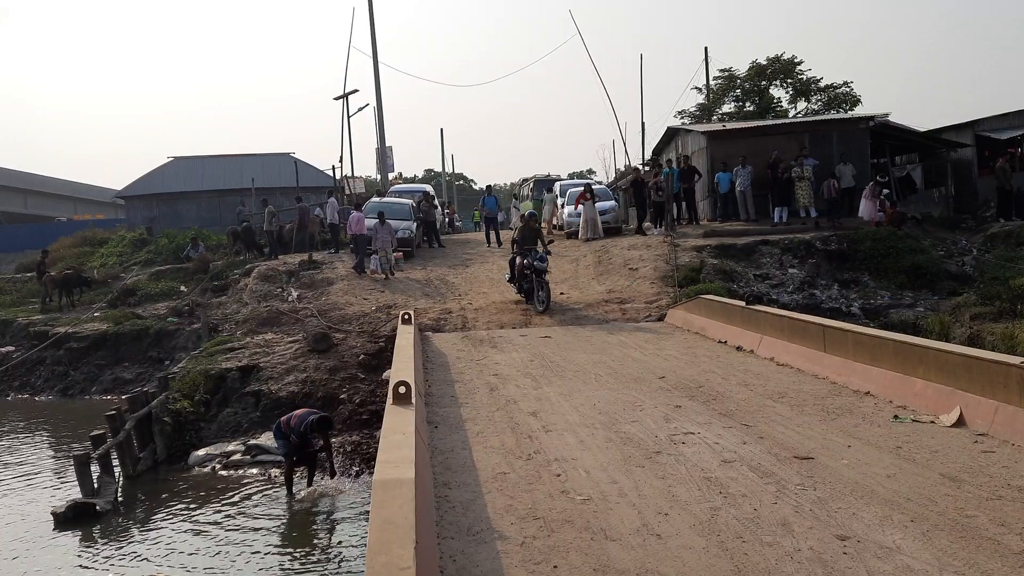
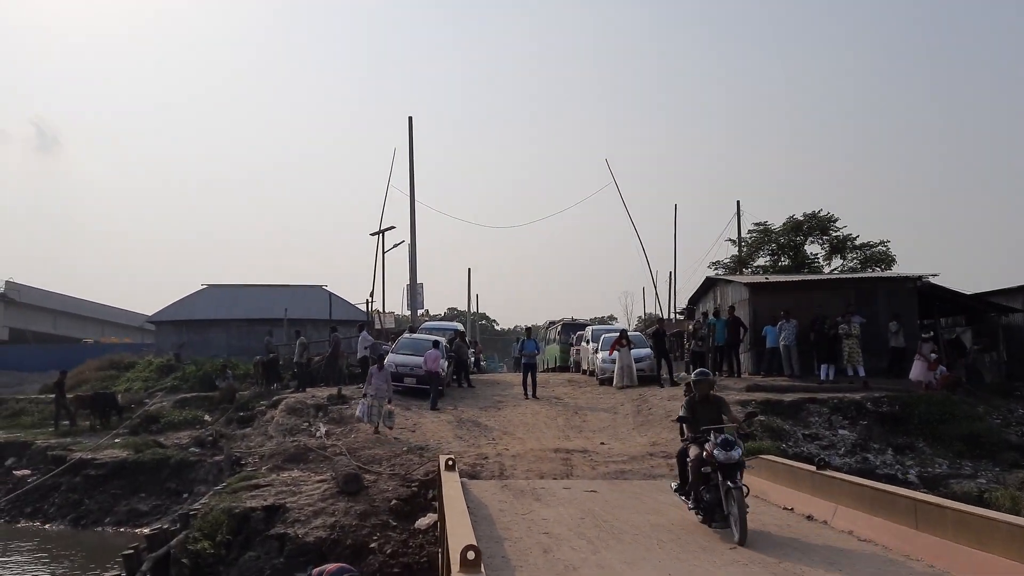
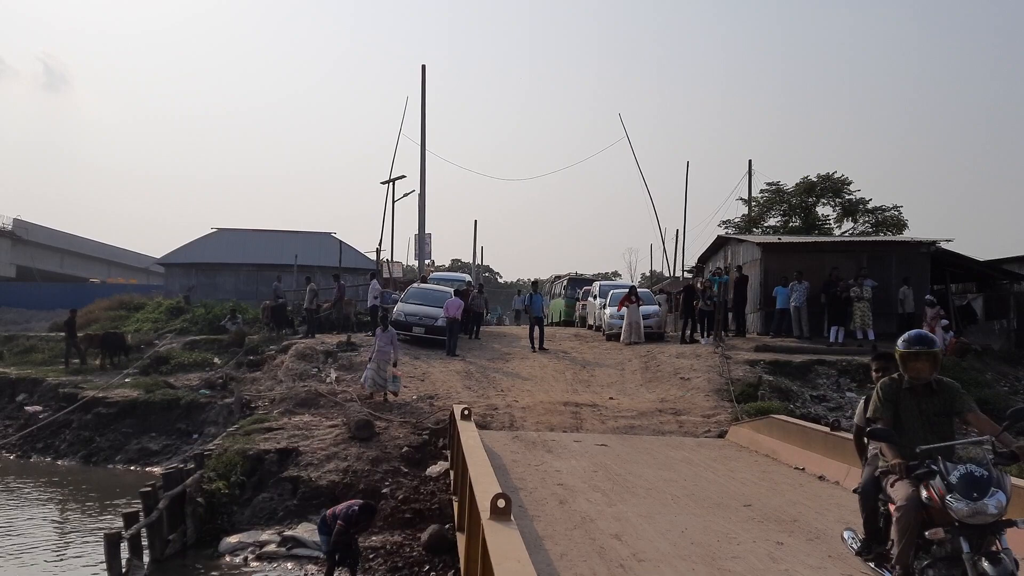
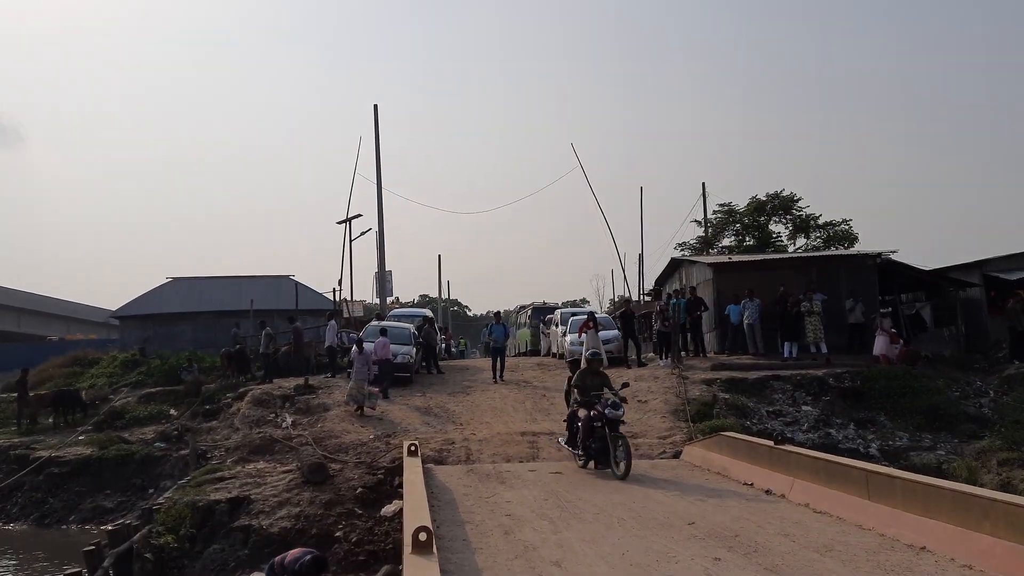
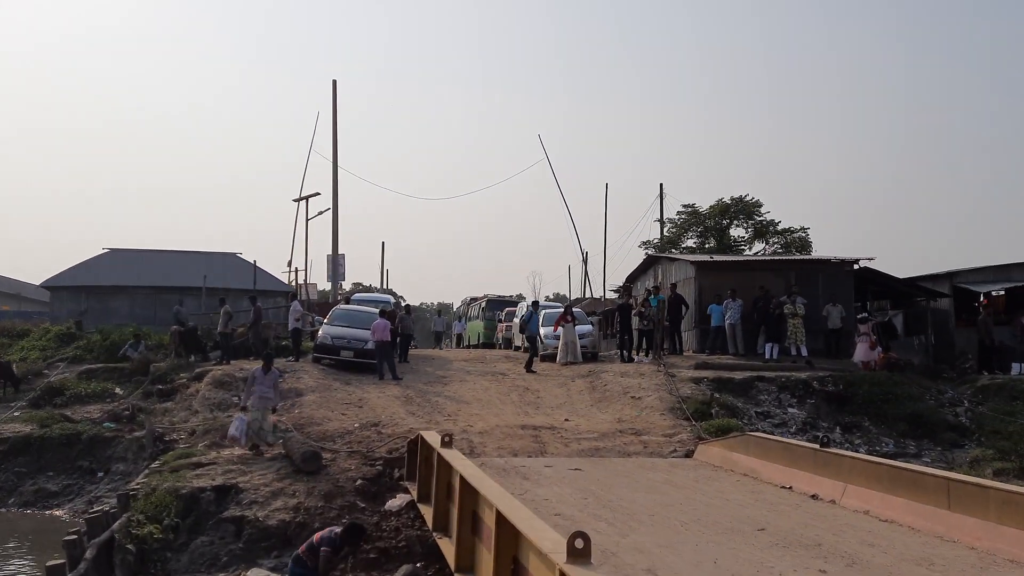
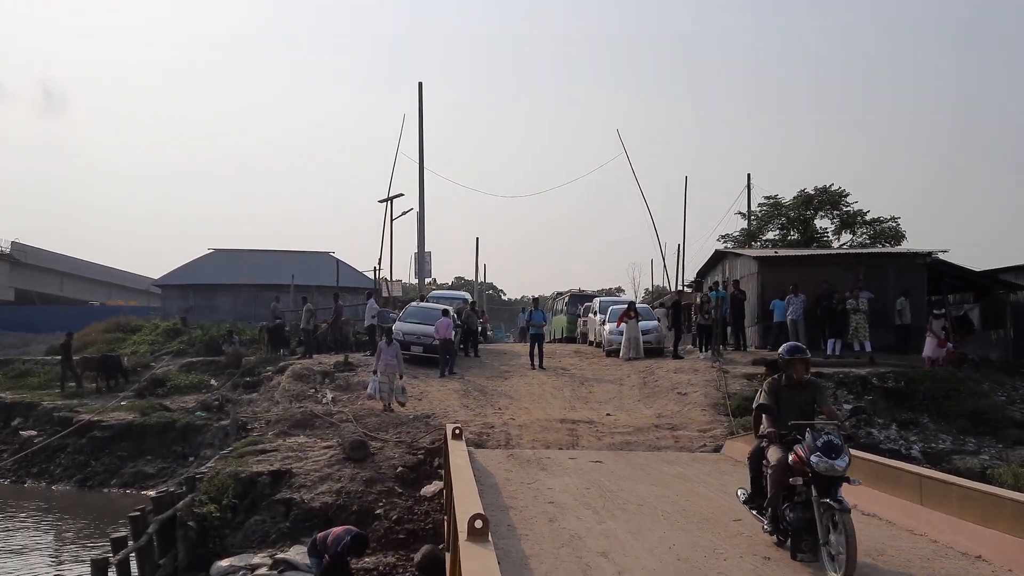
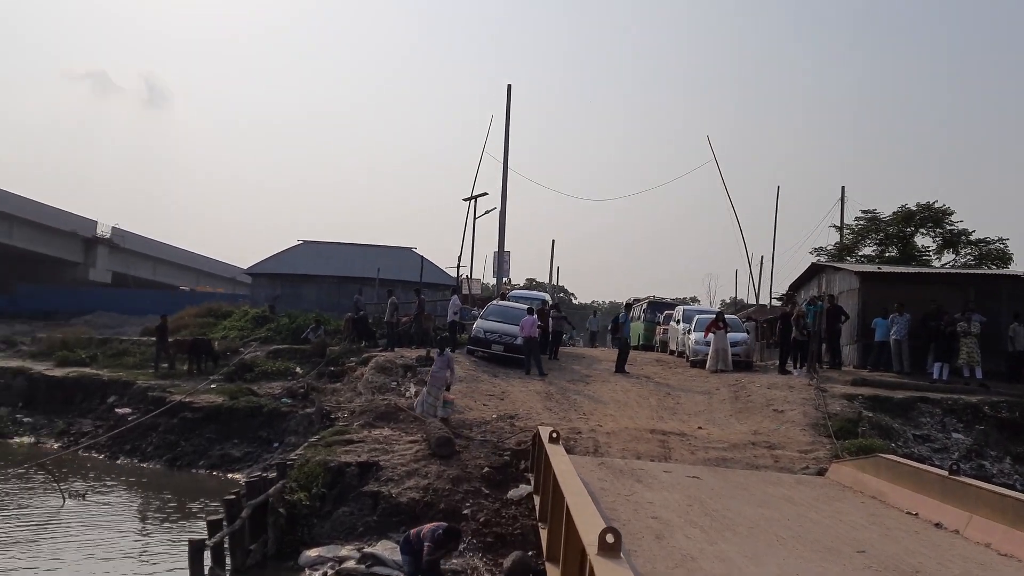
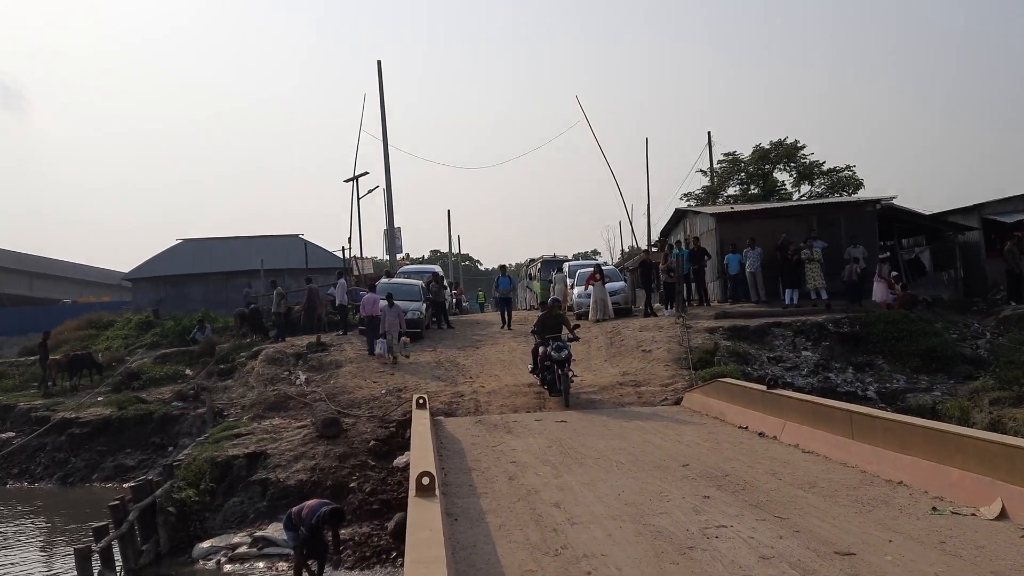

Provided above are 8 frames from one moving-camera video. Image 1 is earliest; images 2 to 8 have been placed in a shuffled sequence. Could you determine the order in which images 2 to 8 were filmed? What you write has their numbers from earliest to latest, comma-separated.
8, 4, 2, 6, 3, 7, 5
